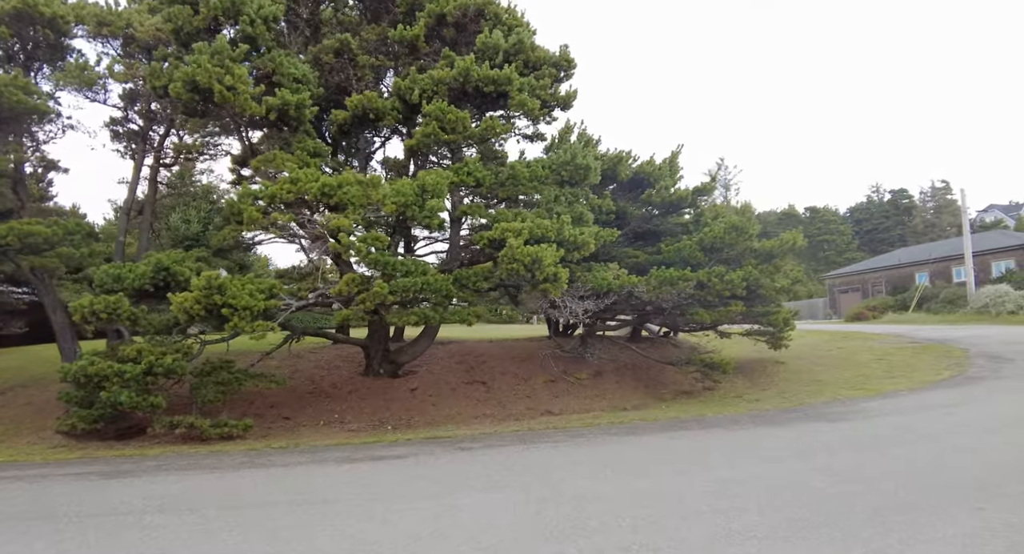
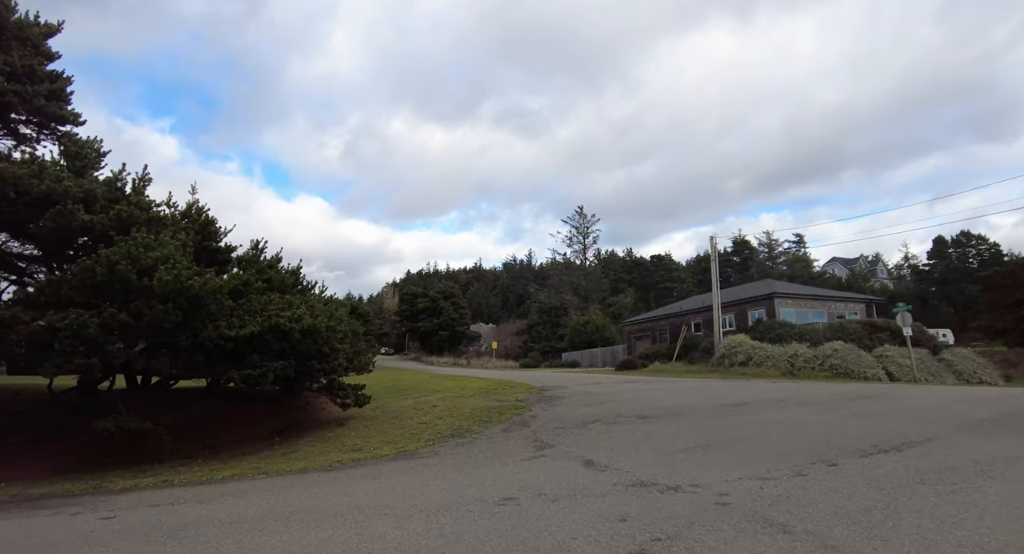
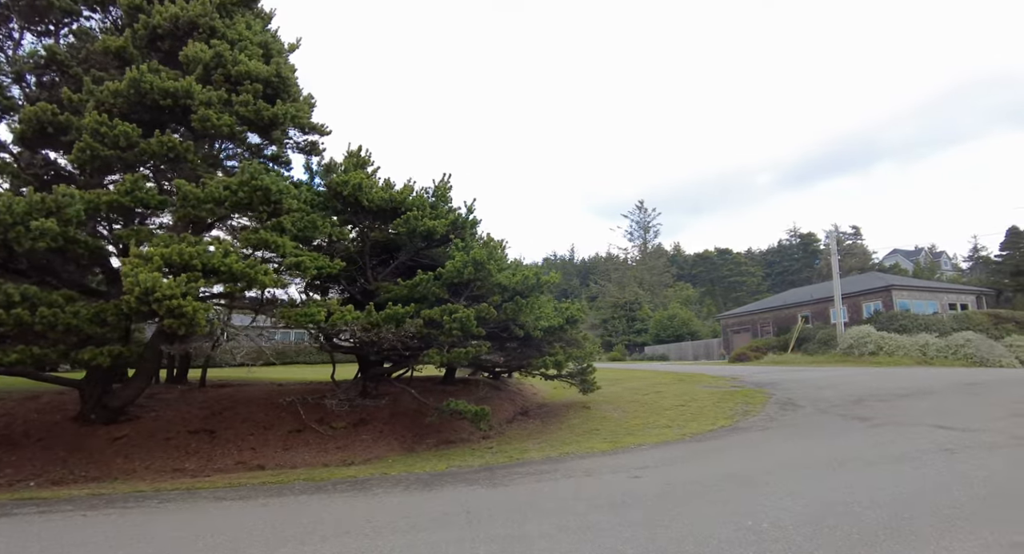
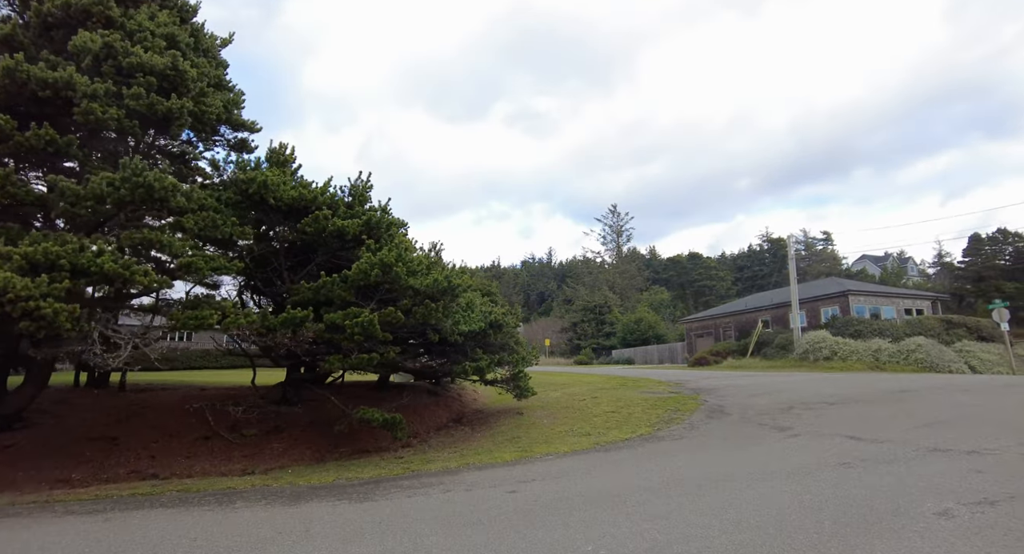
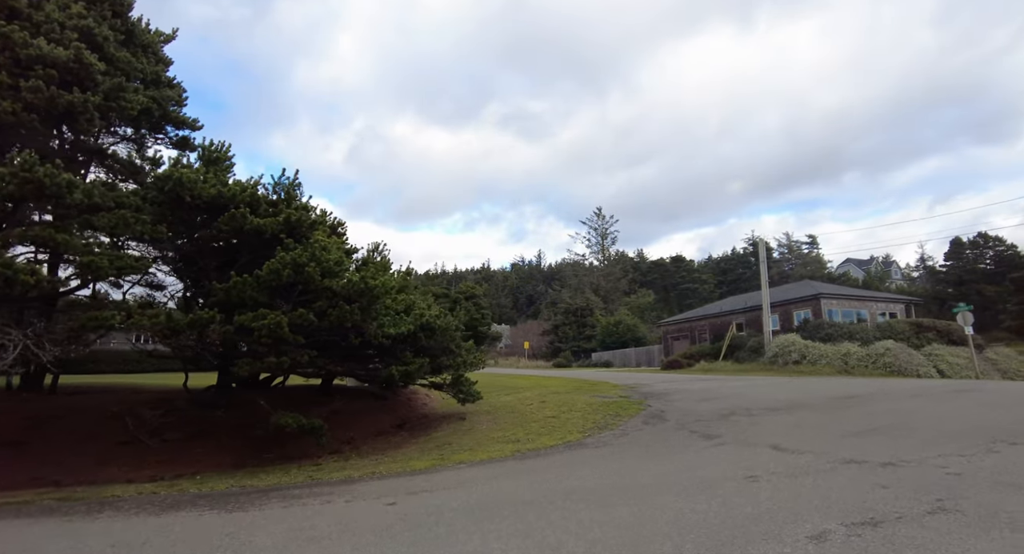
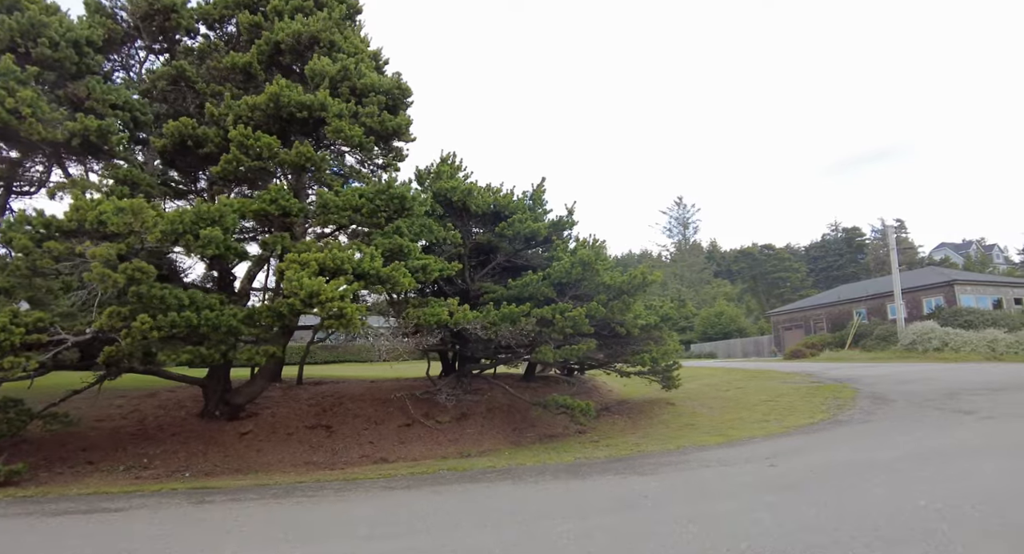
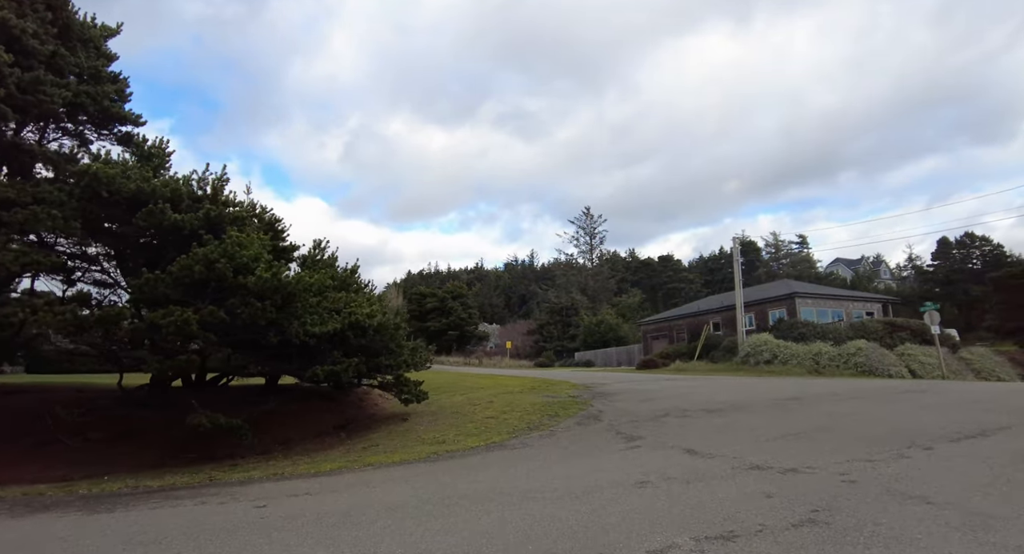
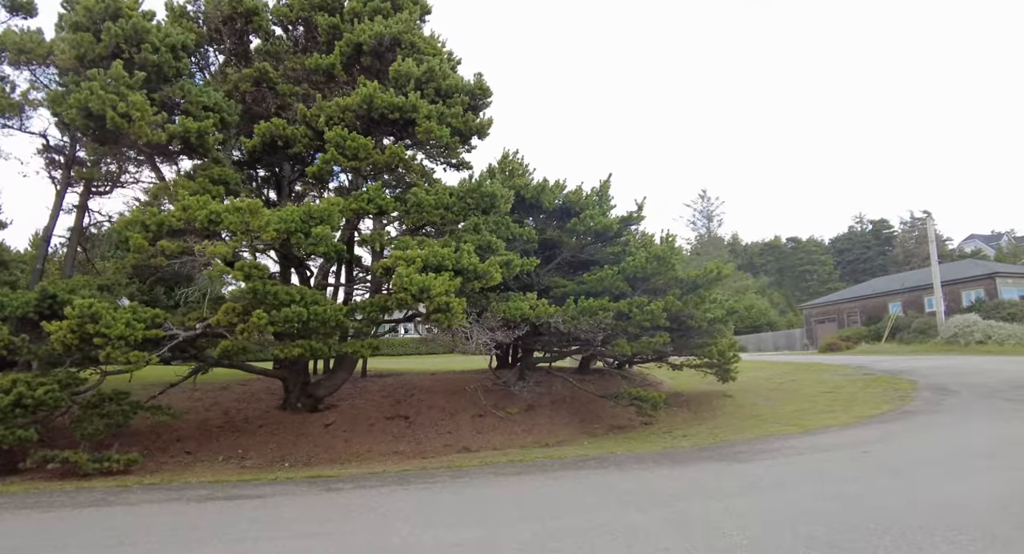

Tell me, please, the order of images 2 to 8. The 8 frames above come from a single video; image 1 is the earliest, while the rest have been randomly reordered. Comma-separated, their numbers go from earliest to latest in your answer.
8, 6, 3, 4, 5, 7, 2
